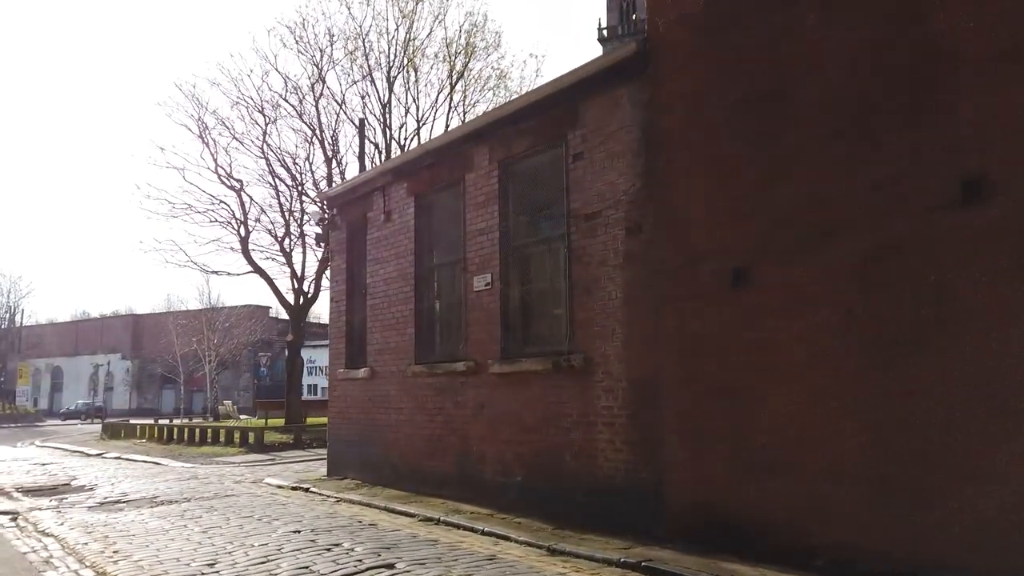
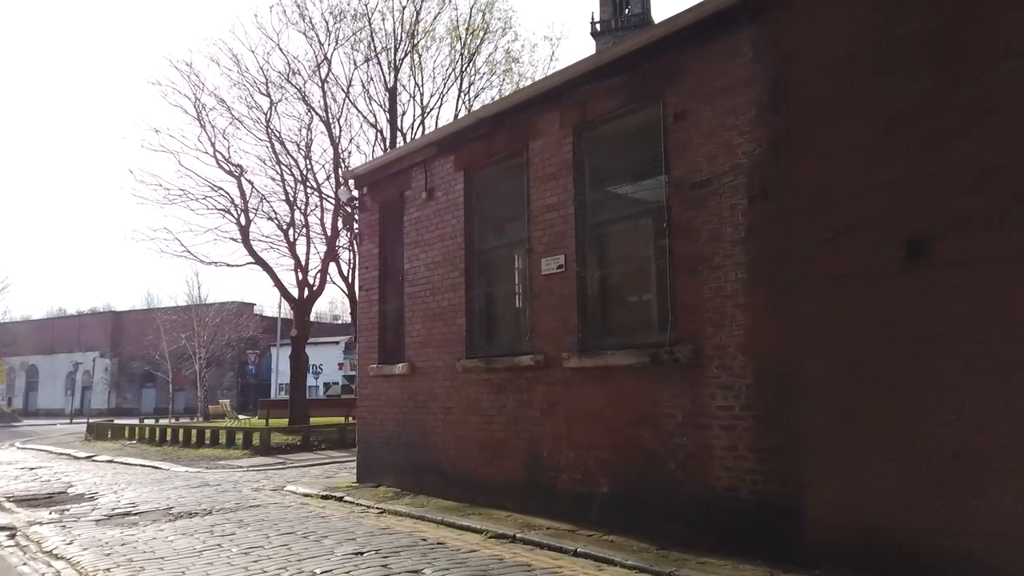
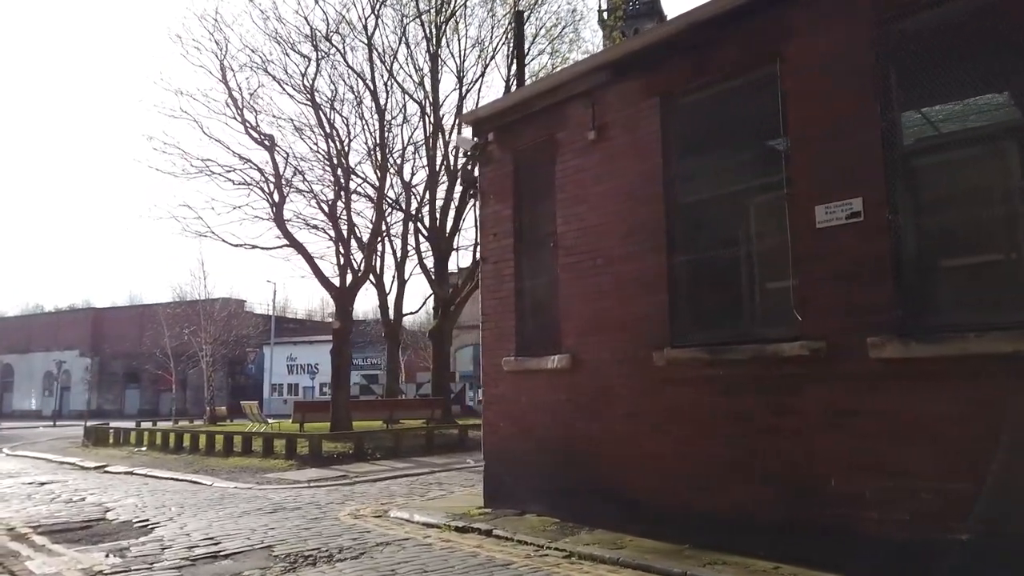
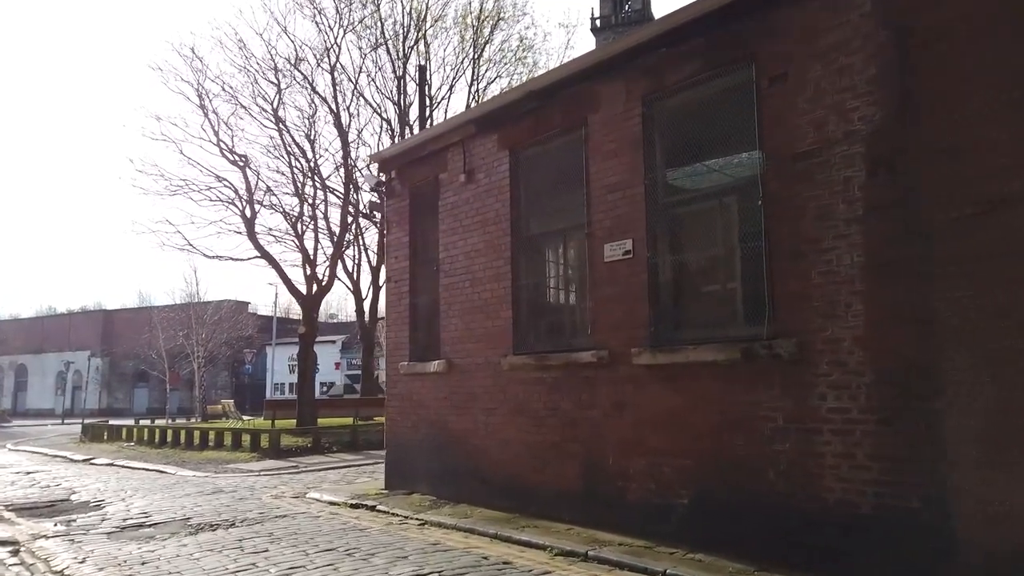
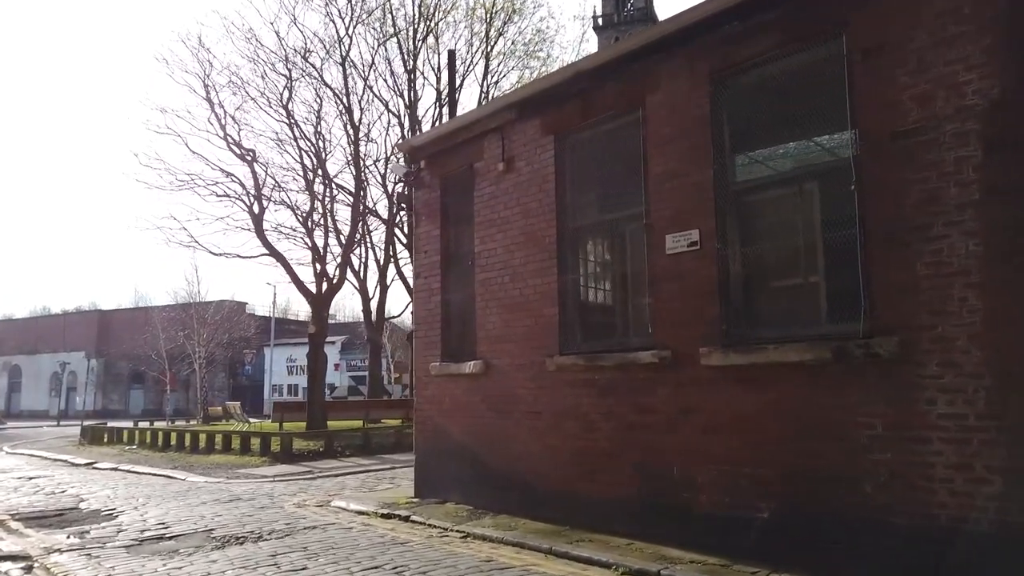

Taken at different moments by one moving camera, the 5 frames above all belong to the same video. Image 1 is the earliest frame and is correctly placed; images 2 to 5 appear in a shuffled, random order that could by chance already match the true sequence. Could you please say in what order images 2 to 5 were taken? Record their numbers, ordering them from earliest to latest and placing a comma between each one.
2, 4, 5, 3
